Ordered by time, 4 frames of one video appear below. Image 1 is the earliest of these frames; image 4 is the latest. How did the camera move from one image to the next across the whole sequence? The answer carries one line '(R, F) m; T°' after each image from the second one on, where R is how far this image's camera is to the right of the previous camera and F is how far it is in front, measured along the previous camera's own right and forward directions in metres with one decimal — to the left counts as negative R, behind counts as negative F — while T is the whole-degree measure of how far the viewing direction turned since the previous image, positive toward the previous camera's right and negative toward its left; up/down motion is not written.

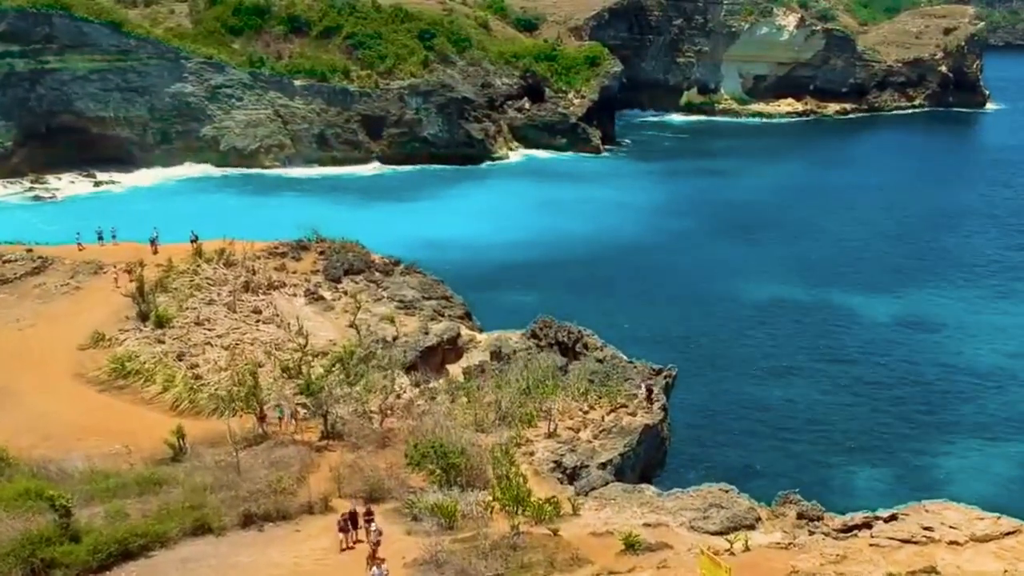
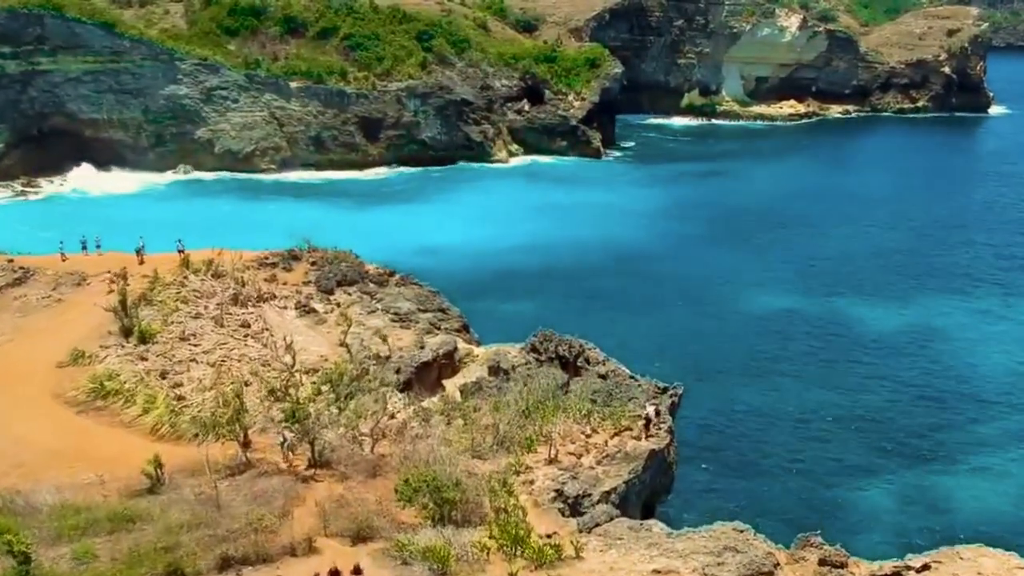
(0.0, +0.8) m; 0°
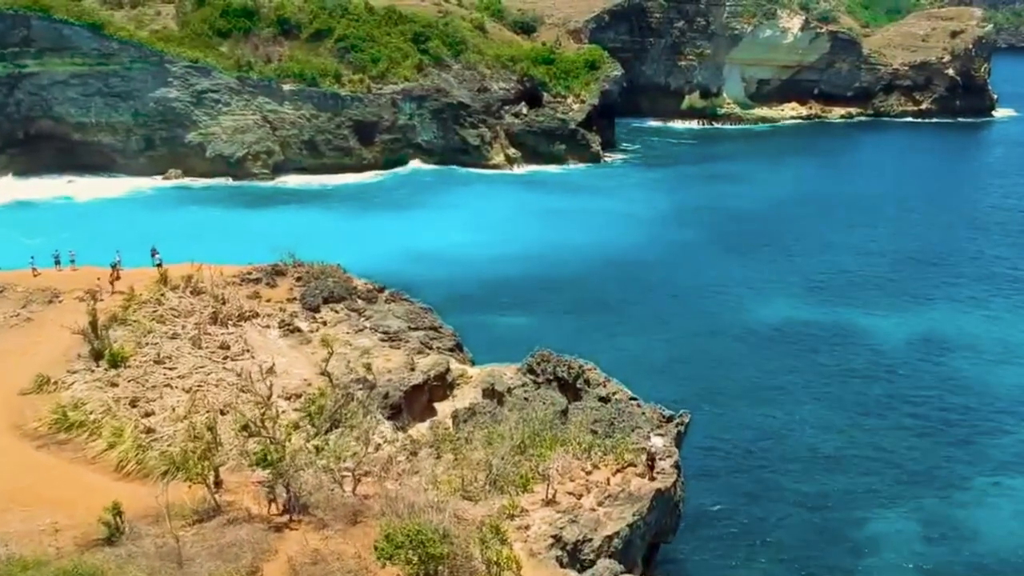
(+0.1, +1.2) m; 0°
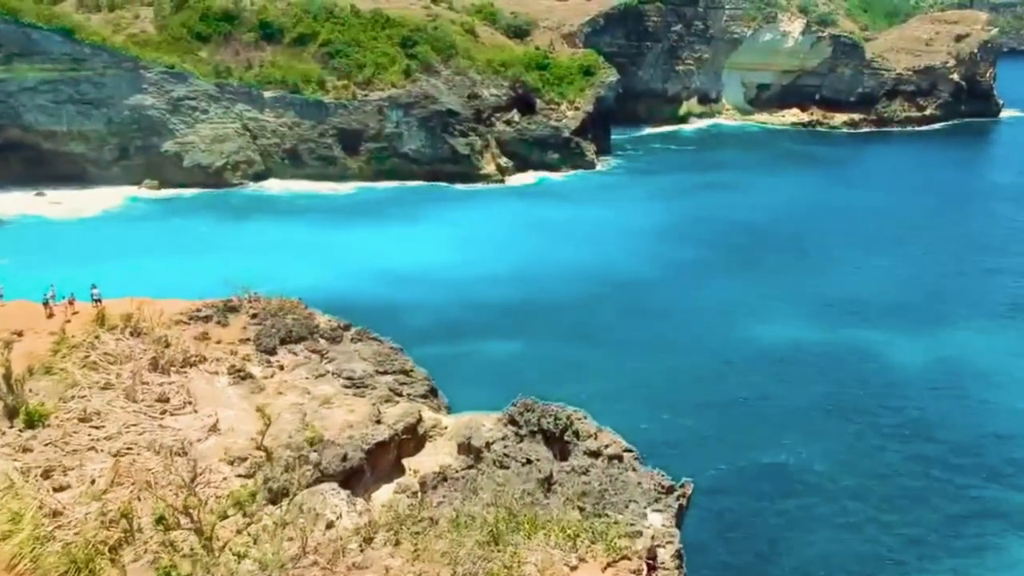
(+0.3, +2.3) m; 0°
